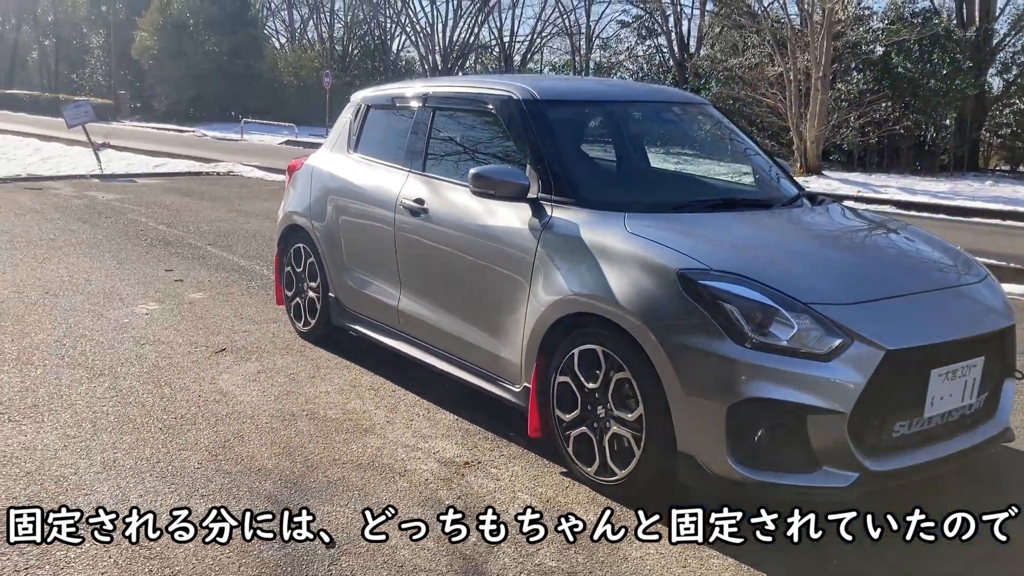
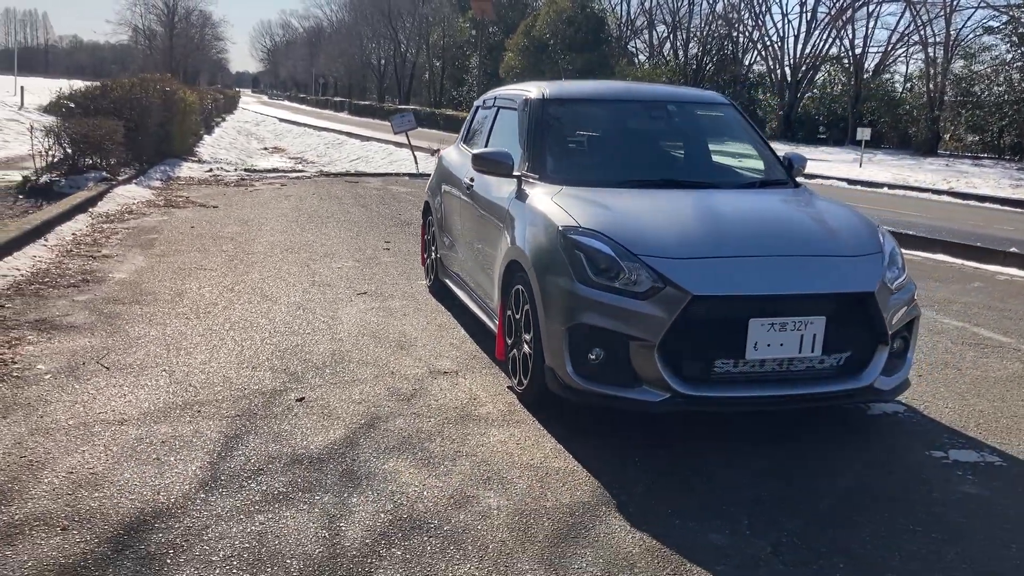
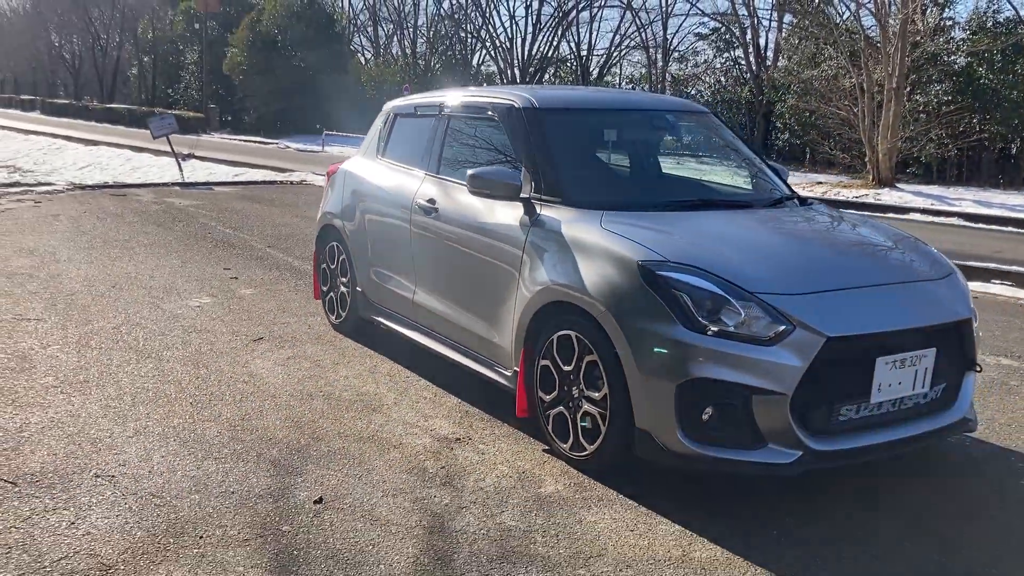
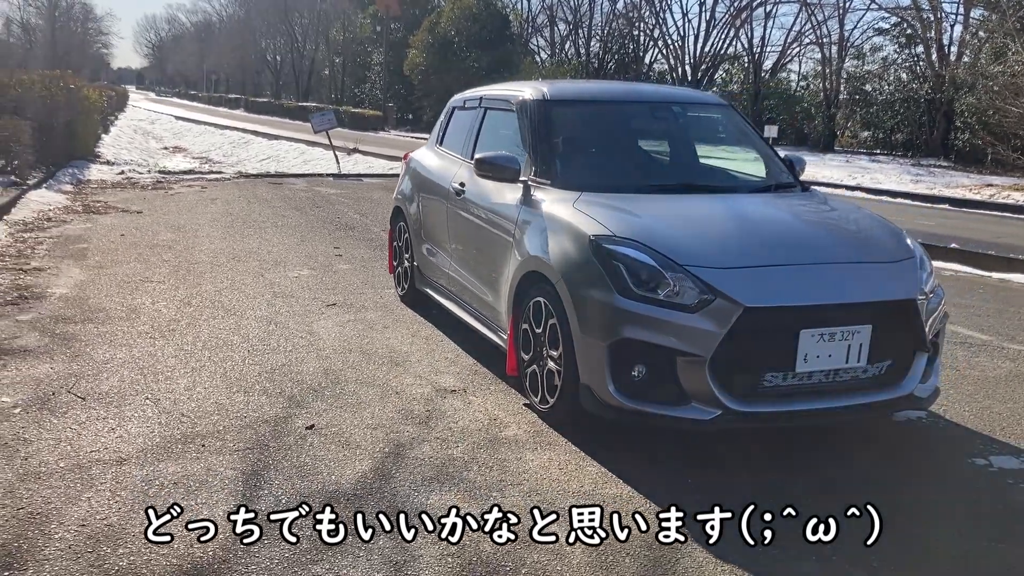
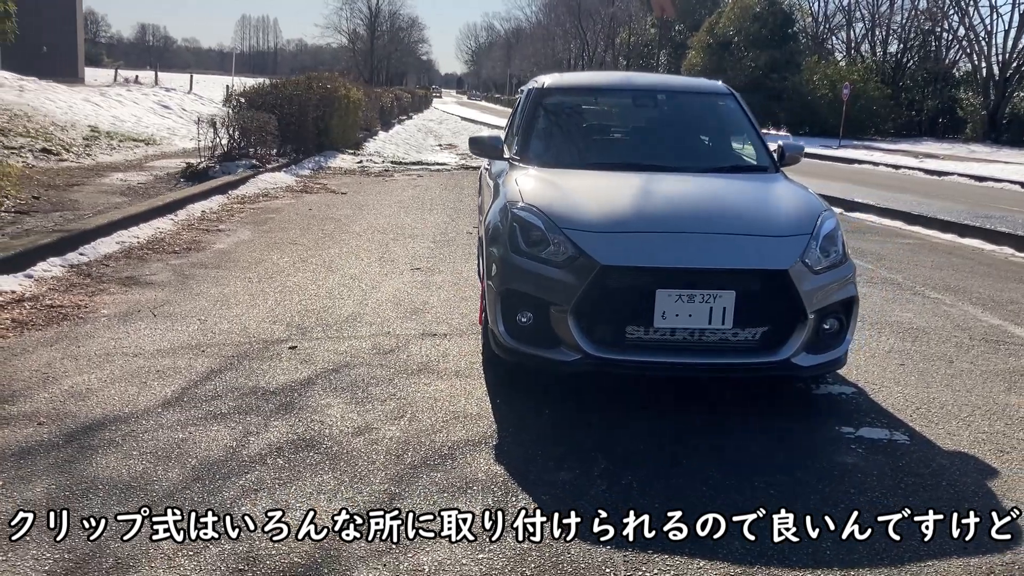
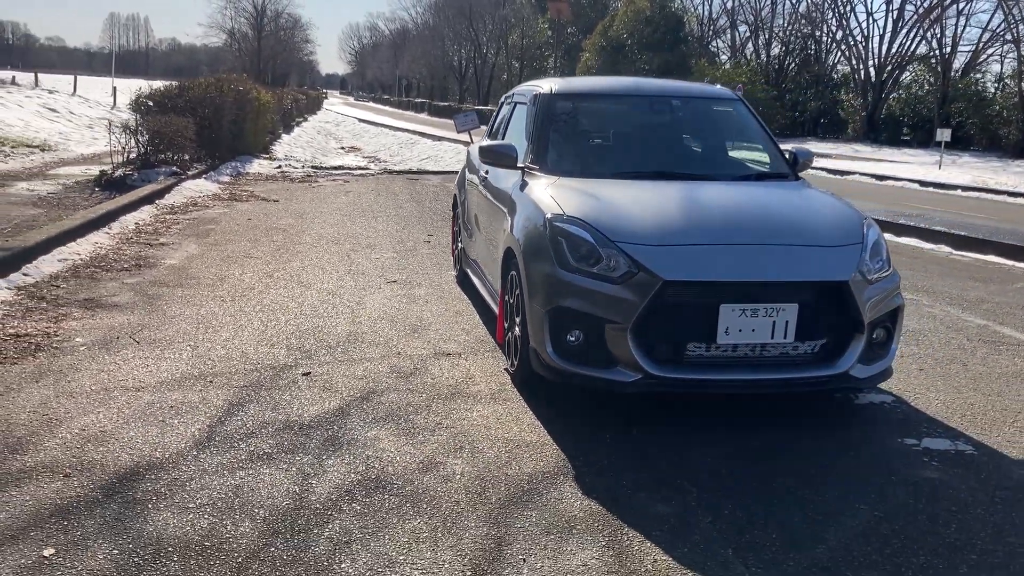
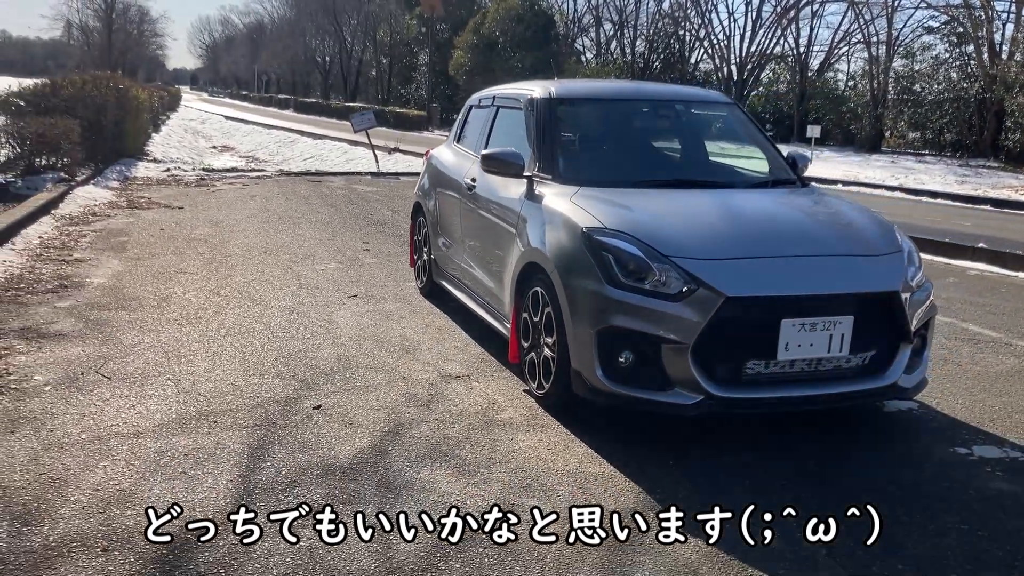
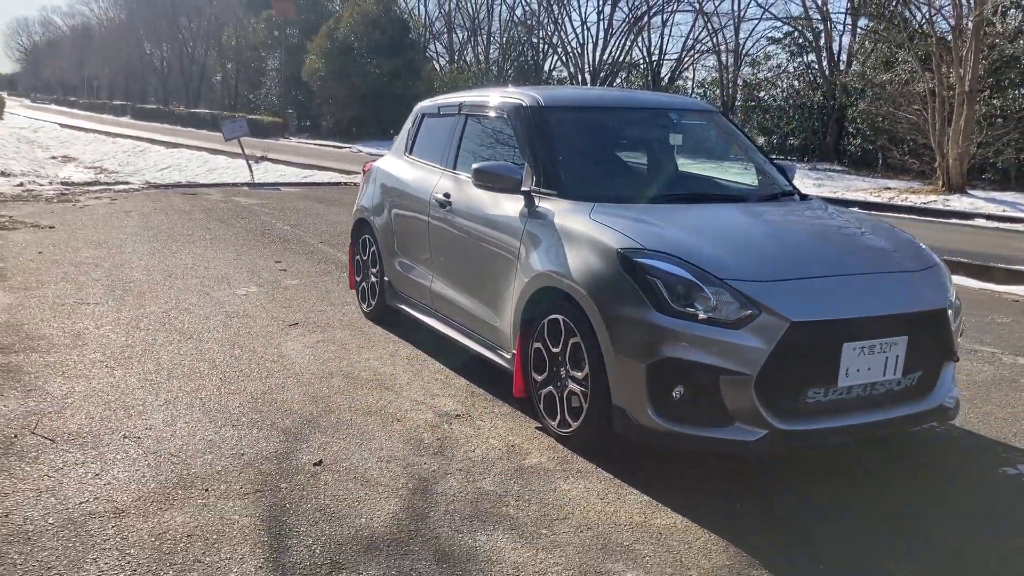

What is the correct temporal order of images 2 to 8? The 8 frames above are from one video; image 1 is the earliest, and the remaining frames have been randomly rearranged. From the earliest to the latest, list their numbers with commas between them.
3, 8, 4, 7, 2, 6, 5
